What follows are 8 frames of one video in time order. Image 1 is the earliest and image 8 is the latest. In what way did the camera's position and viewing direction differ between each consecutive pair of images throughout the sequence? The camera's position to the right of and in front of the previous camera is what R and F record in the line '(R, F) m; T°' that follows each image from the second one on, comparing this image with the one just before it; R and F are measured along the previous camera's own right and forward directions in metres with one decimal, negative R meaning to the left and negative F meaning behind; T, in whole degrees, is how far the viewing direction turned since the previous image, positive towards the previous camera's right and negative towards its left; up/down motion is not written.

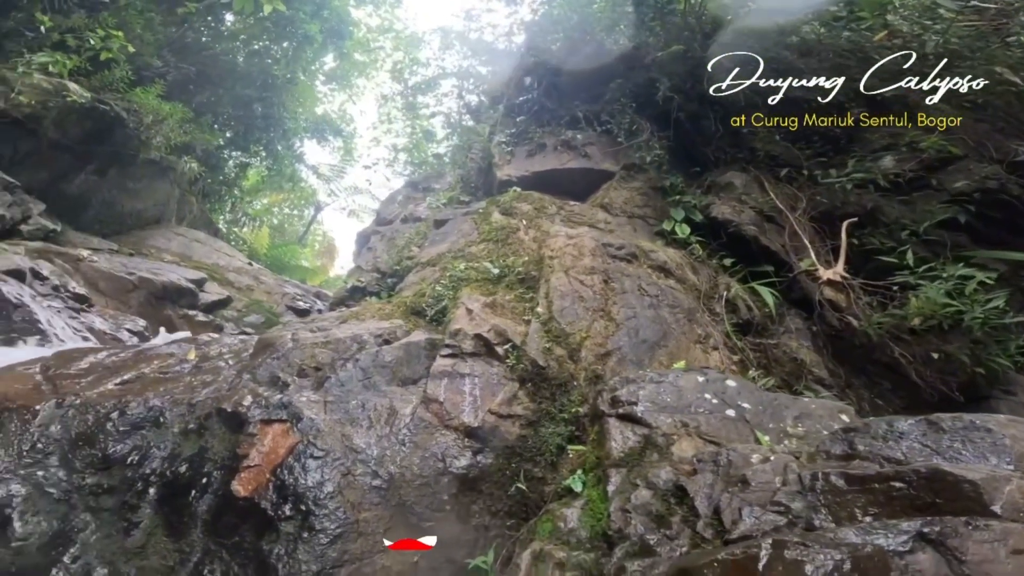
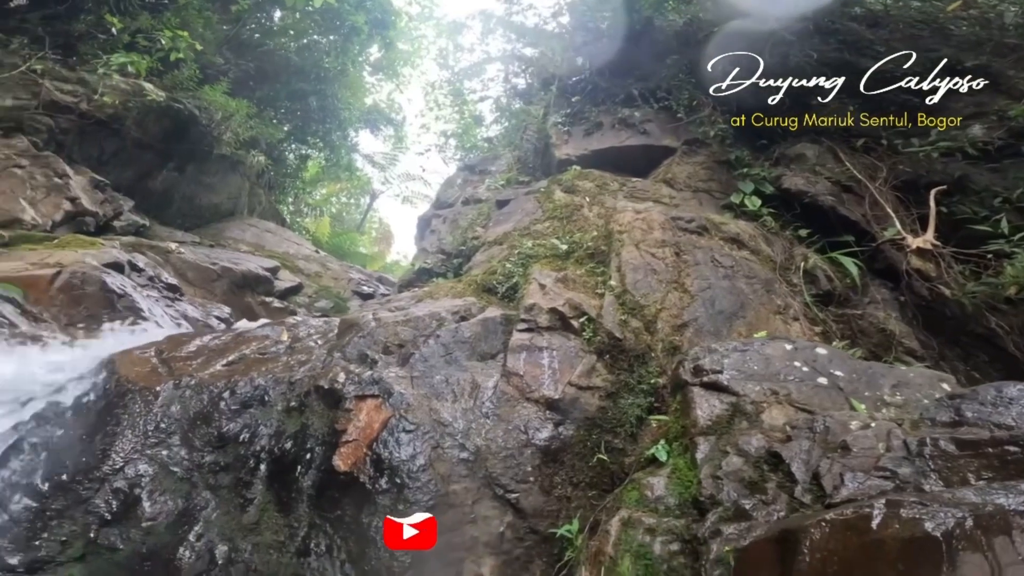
(-0.1, 0.0) m; -5°
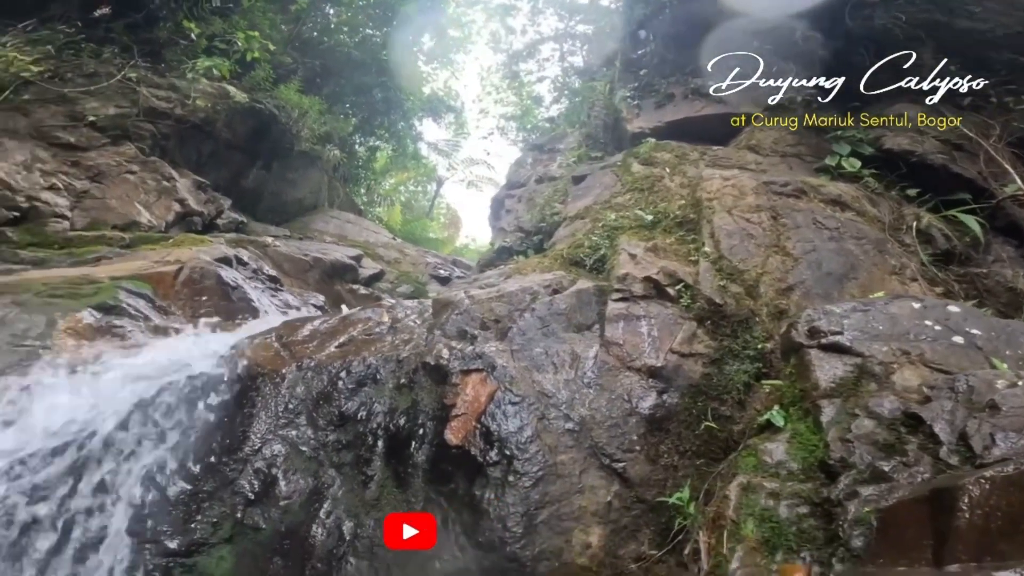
(-0.1, 0.0) m; -6°
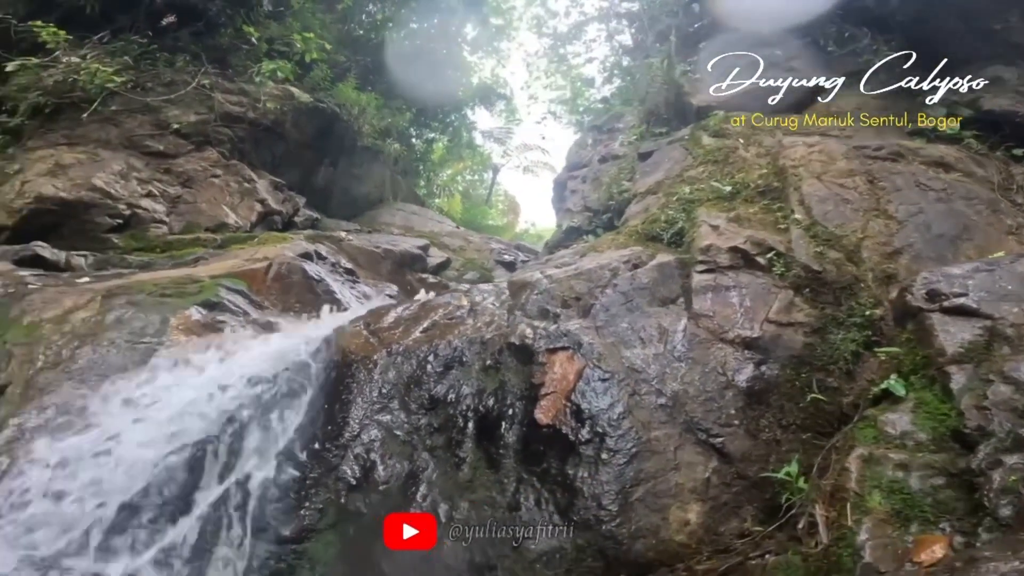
(-0.1, 0.0) m; -5°
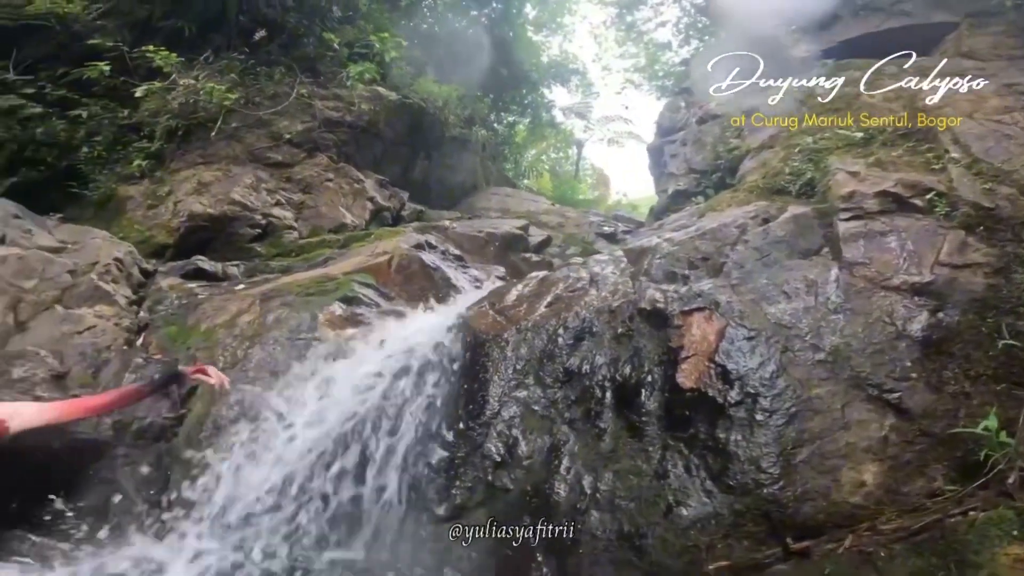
(-0.2, 0.0) m; -8°
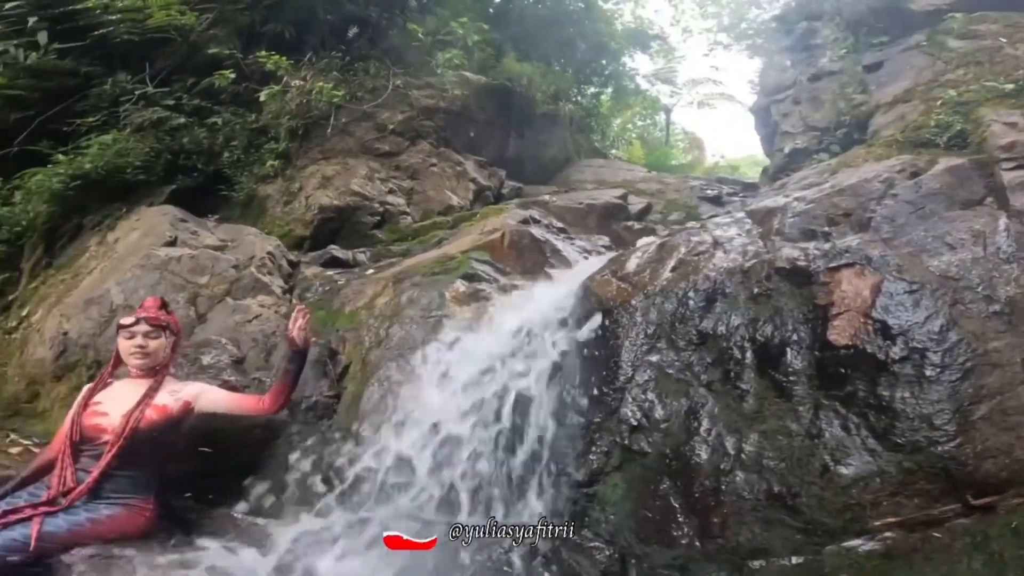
(-0.3, -0.1) m; -8°
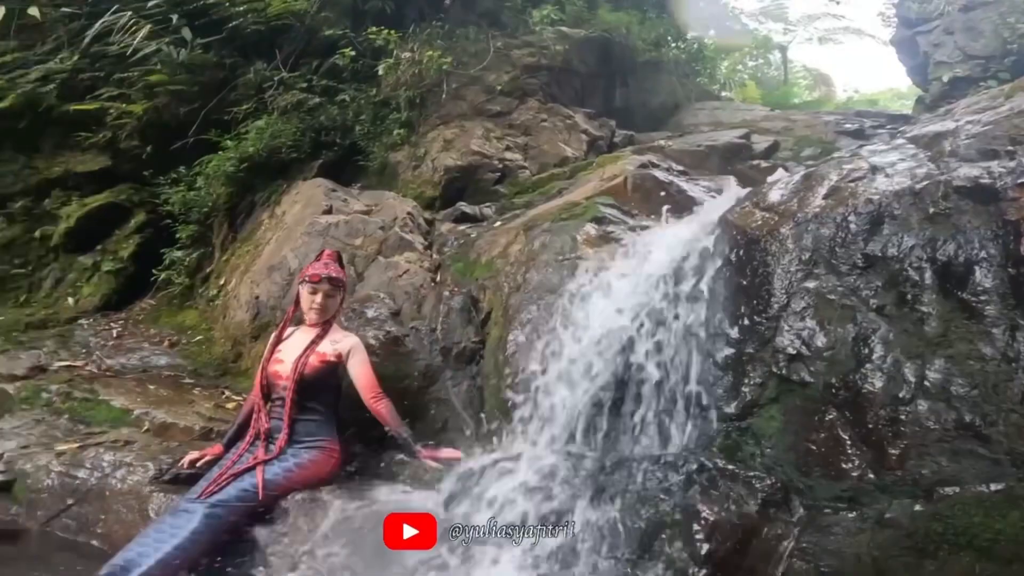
(-0.3, -0.2) m; -9°
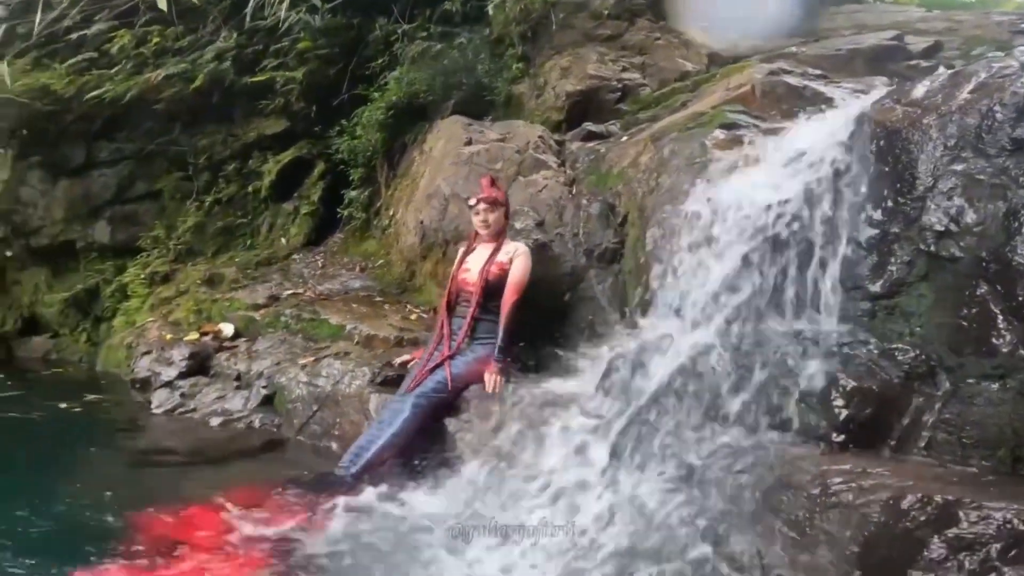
(-0.3, -0.7) m; -10°
